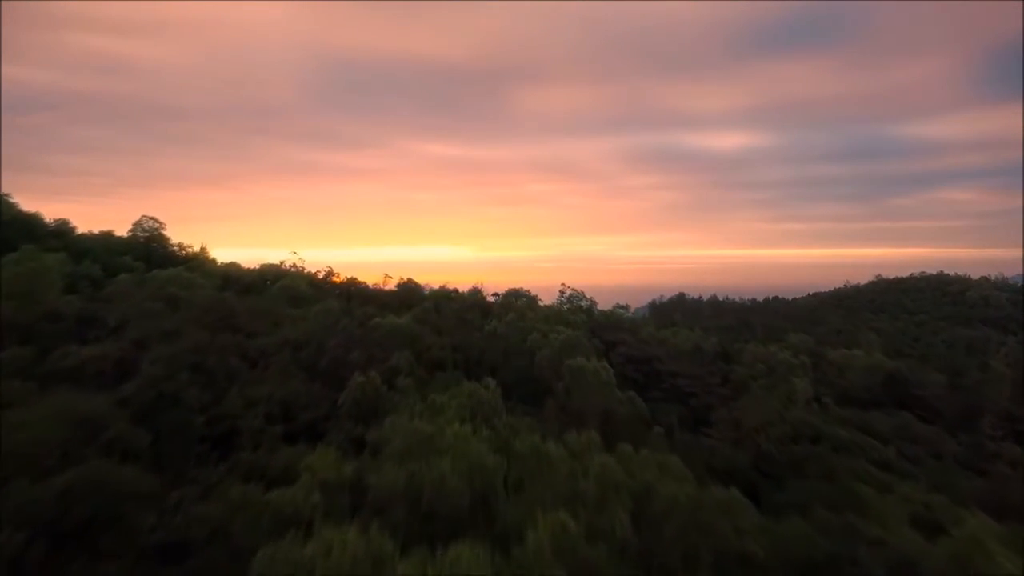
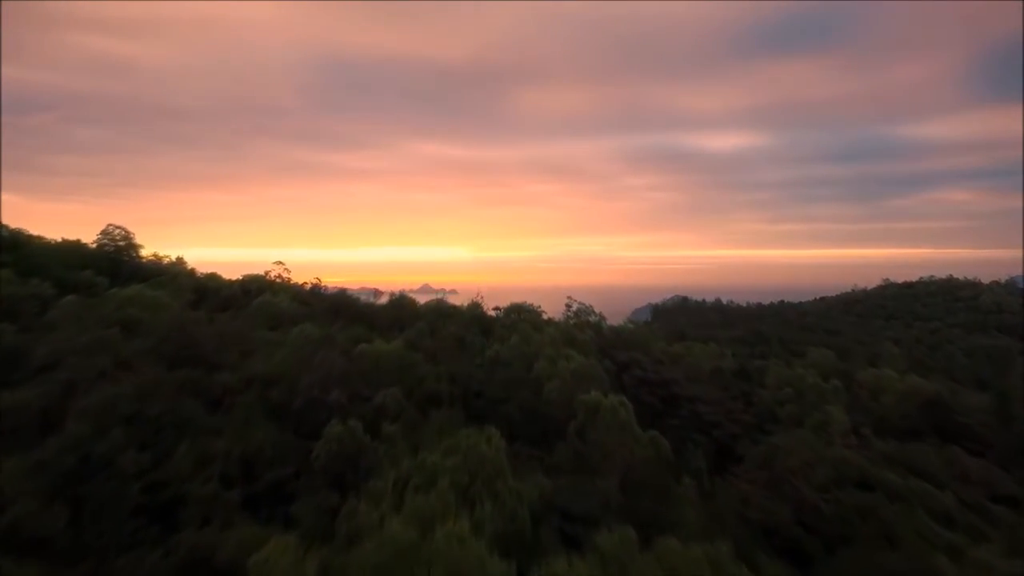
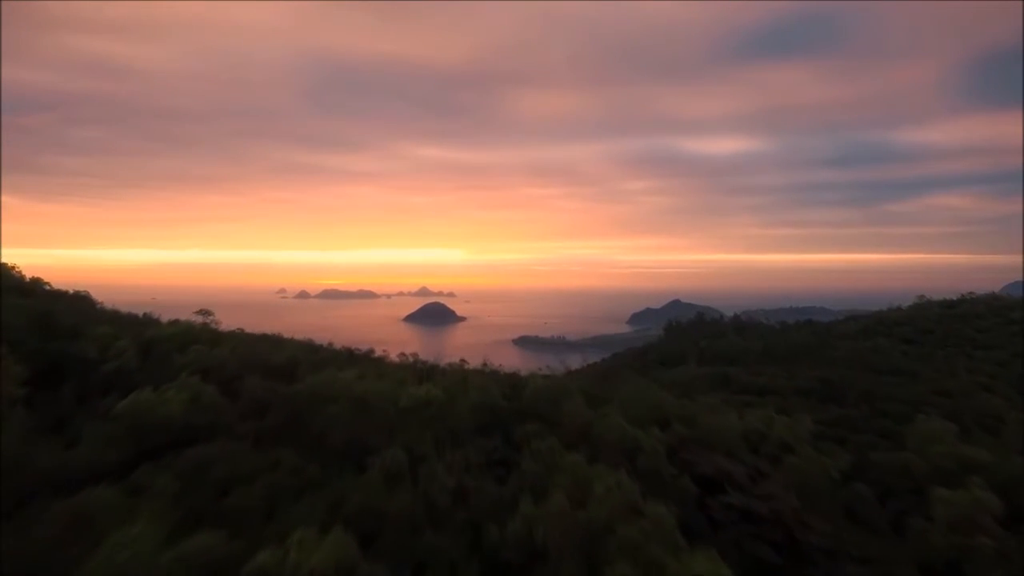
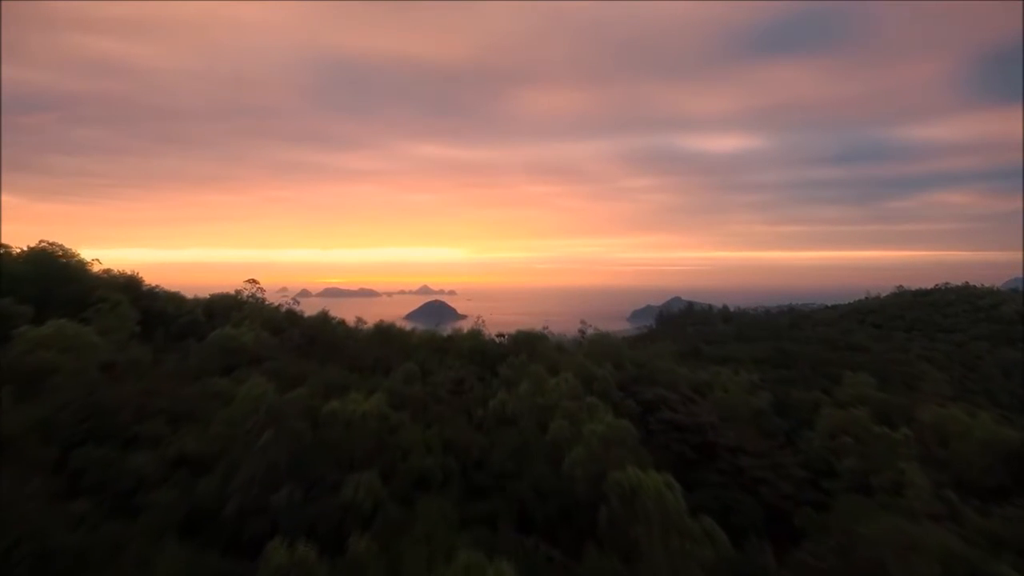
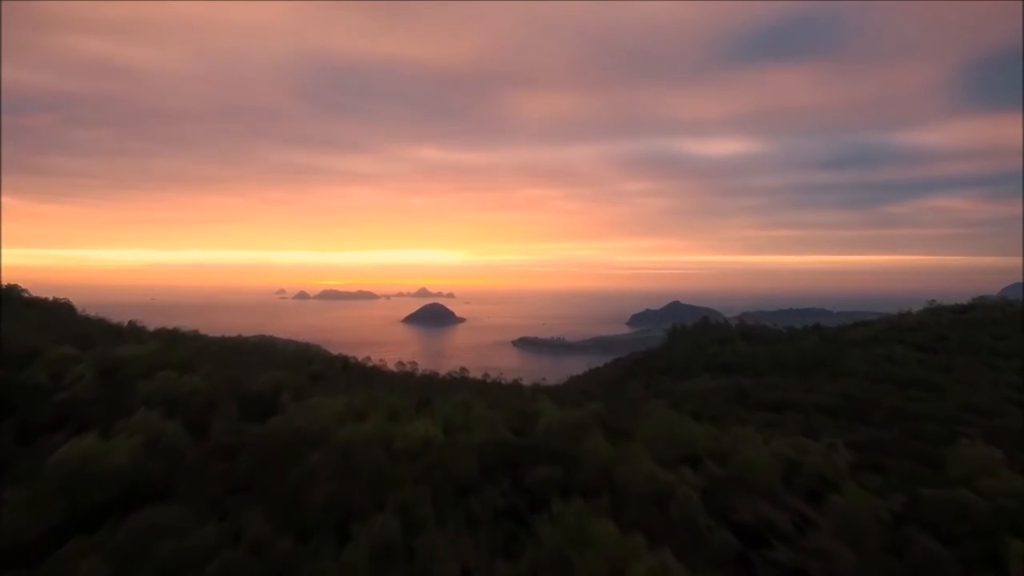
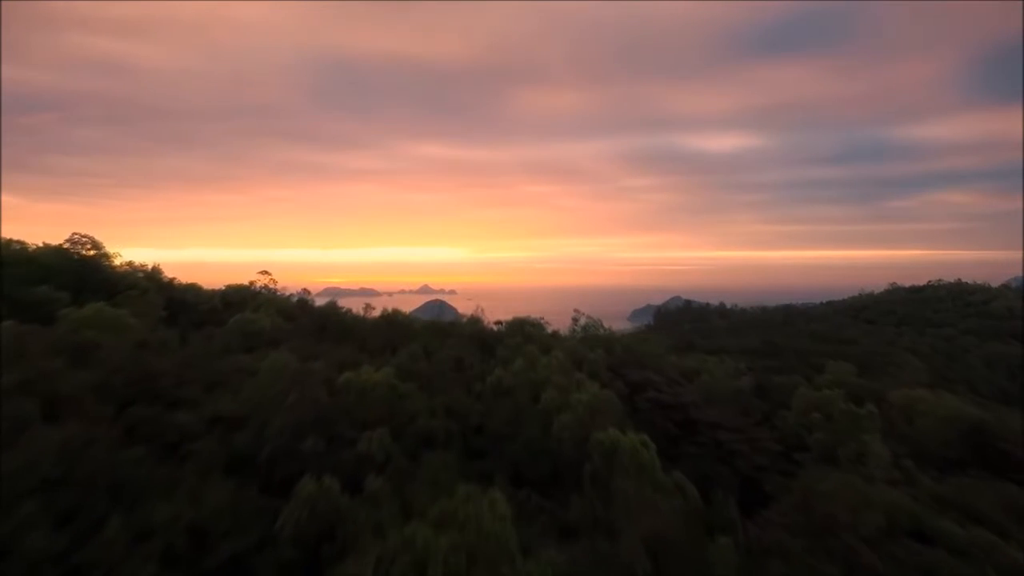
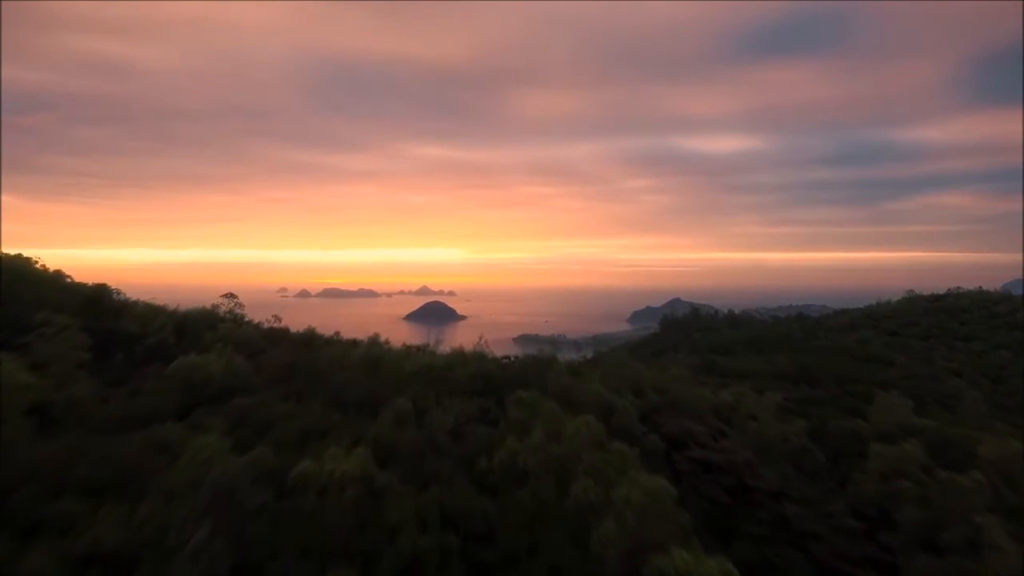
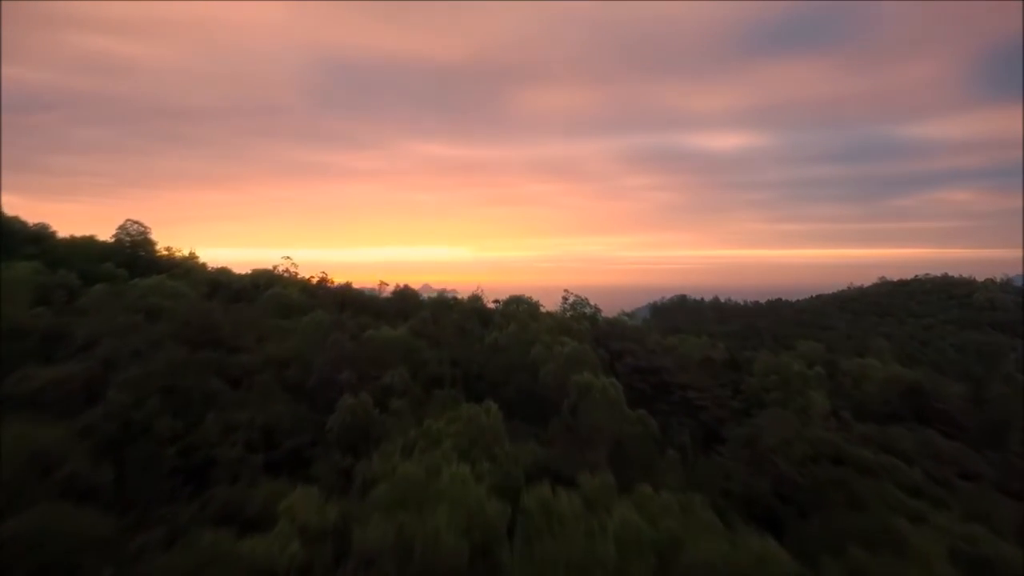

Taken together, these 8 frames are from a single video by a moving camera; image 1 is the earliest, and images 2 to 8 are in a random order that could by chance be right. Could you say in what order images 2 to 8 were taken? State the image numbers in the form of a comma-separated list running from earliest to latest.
8, 2, 6, 4, 7, 3, 5
